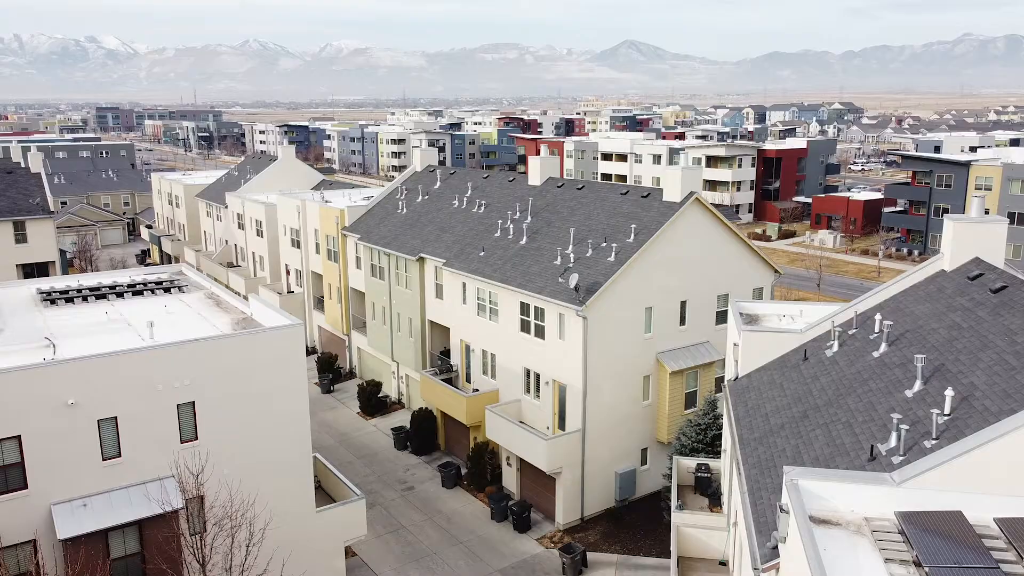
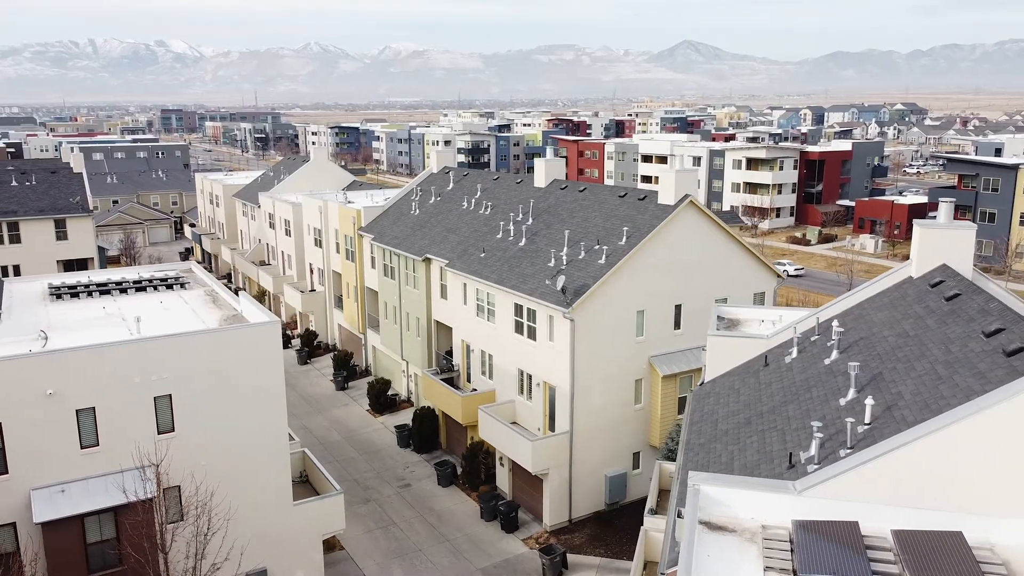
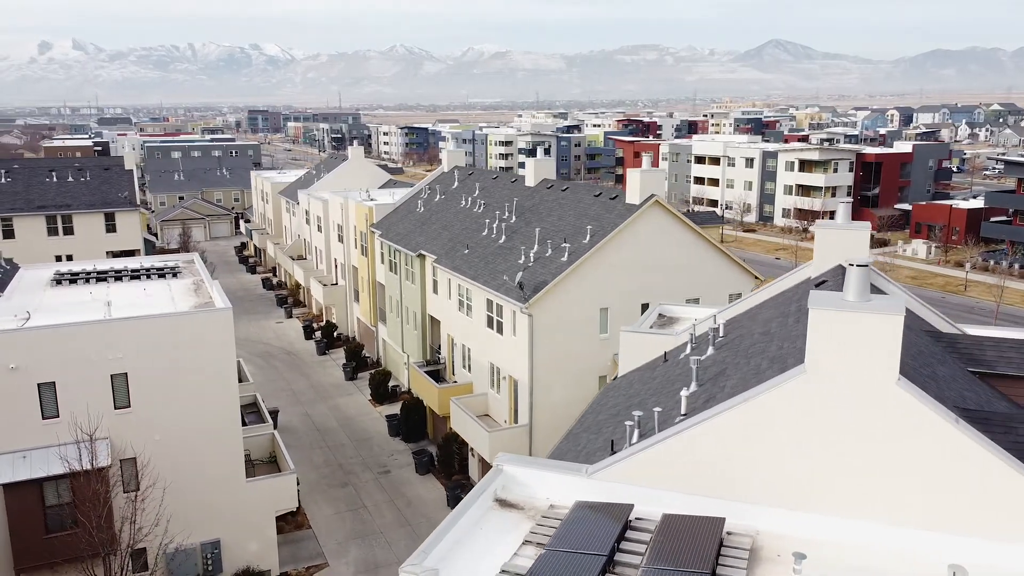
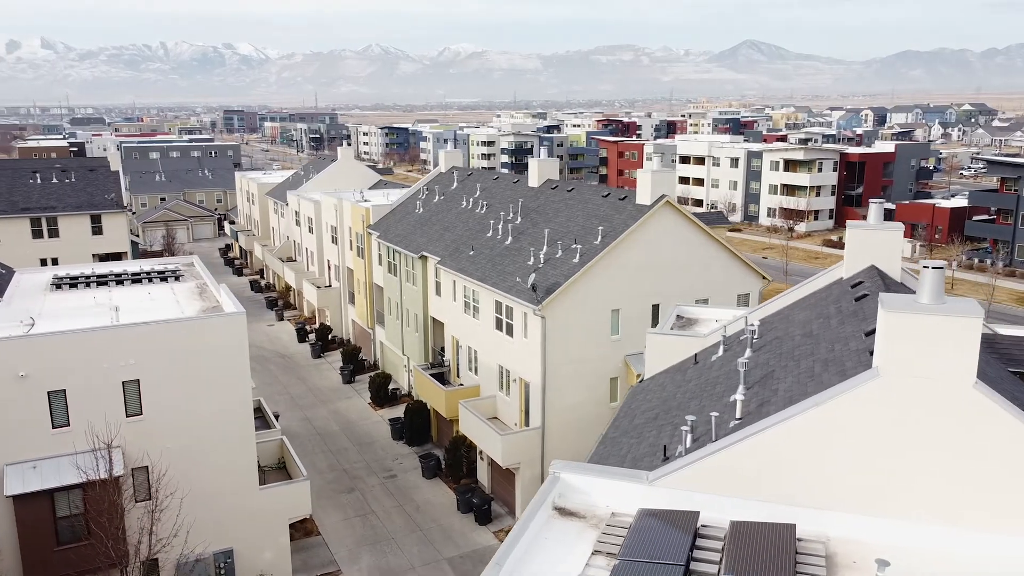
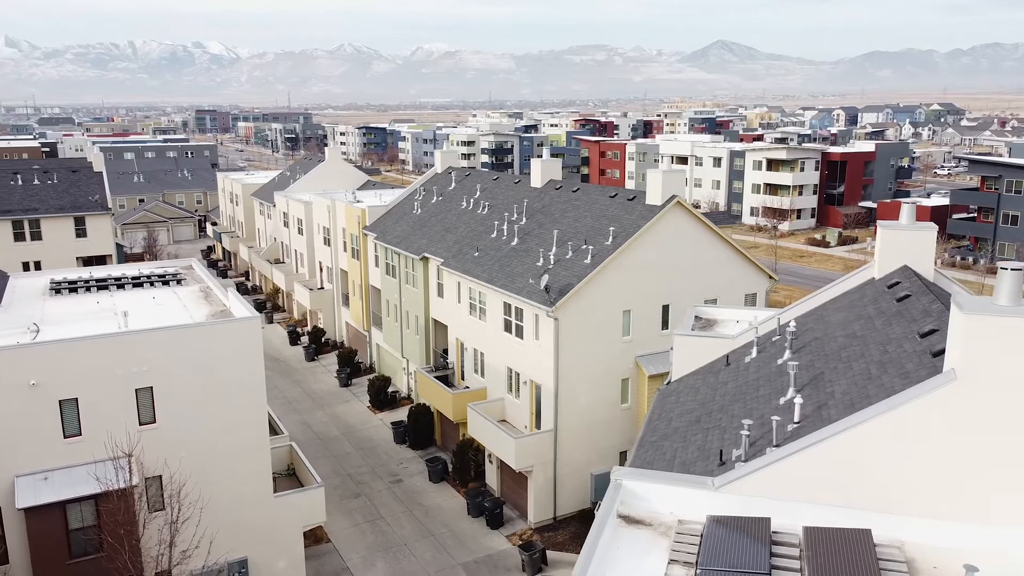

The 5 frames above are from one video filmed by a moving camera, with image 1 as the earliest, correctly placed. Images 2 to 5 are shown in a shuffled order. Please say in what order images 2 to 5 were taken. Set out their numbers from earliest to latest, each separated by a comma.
2, 5, 4, 3
